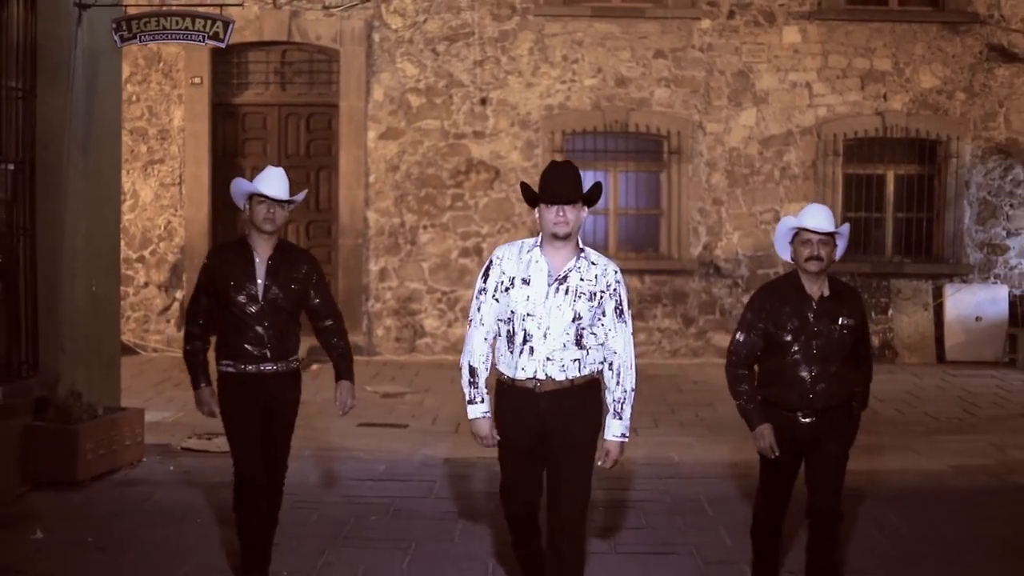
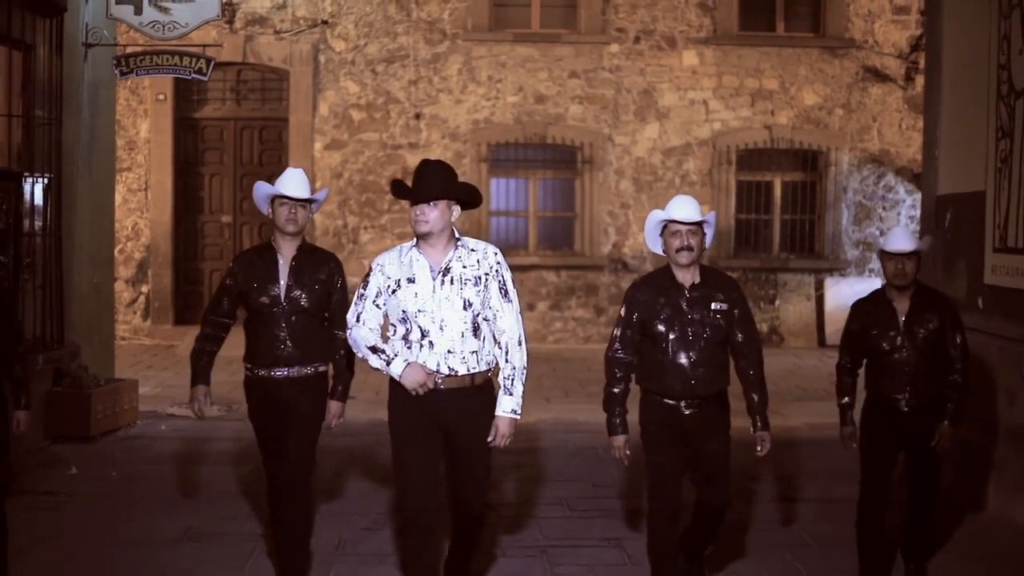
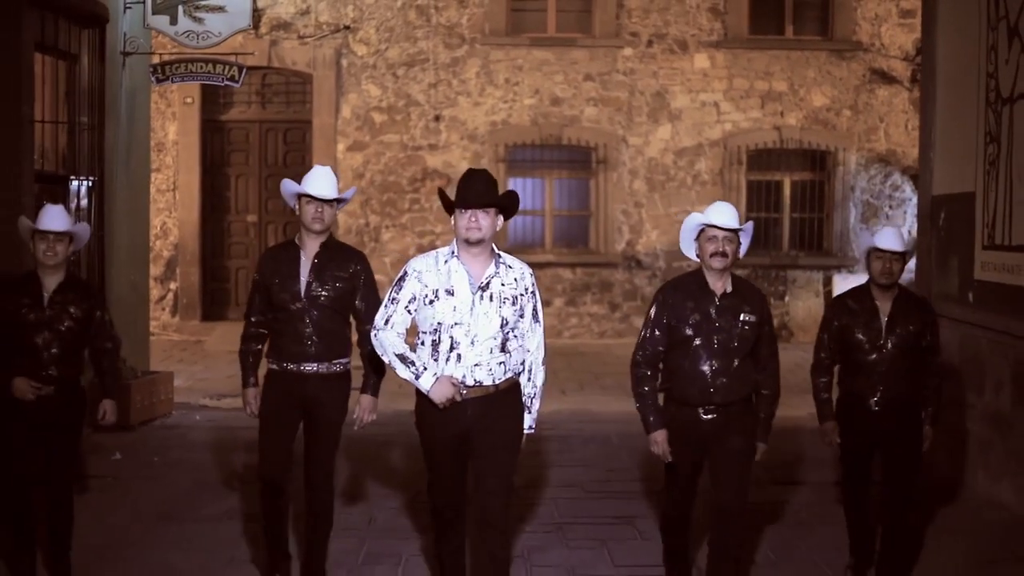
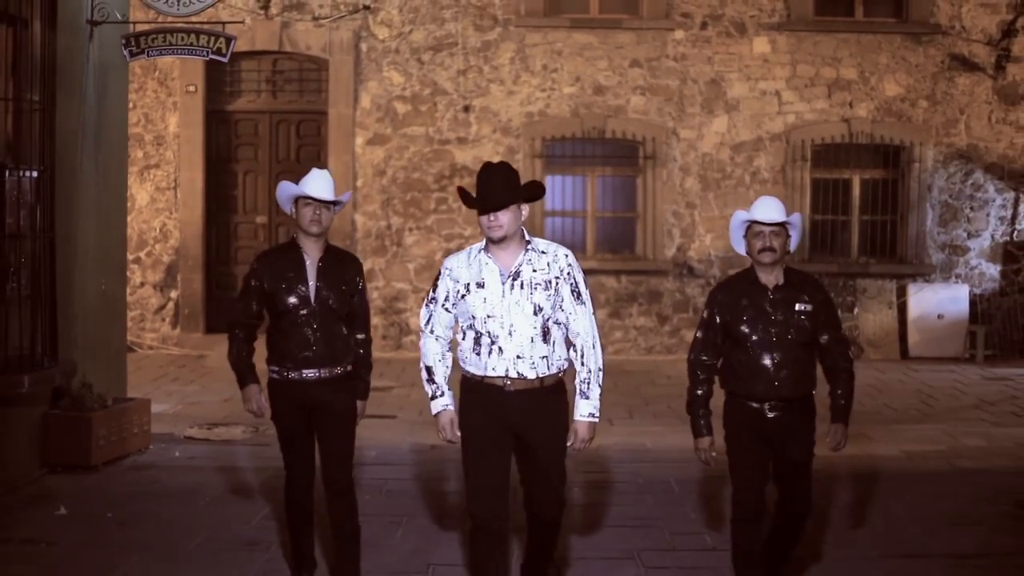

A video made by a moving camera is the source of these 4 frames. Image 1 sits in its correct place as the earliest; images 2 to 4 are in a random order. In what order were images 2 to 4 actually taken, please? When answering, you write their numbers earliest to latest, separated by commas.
4, 2, 3
